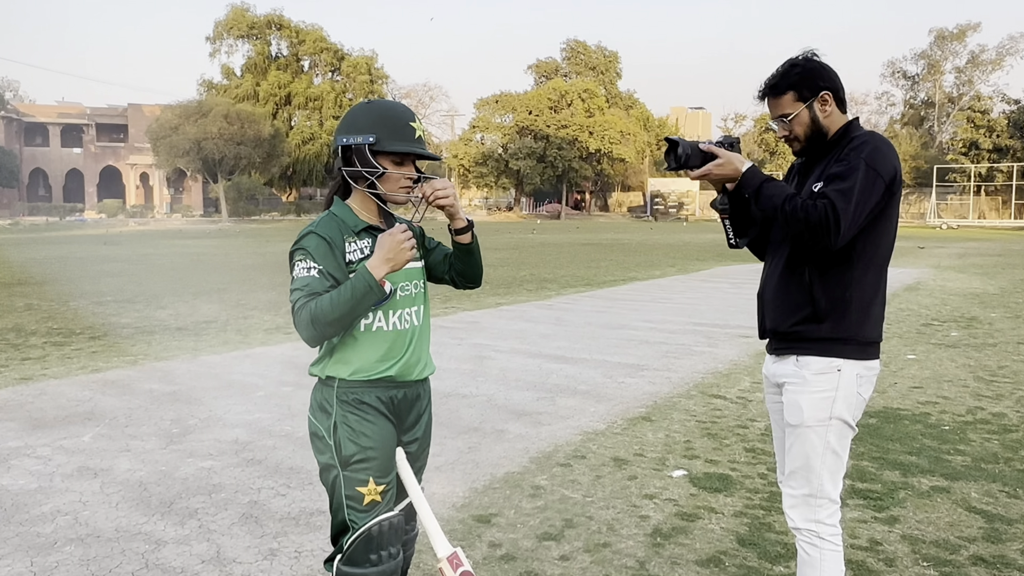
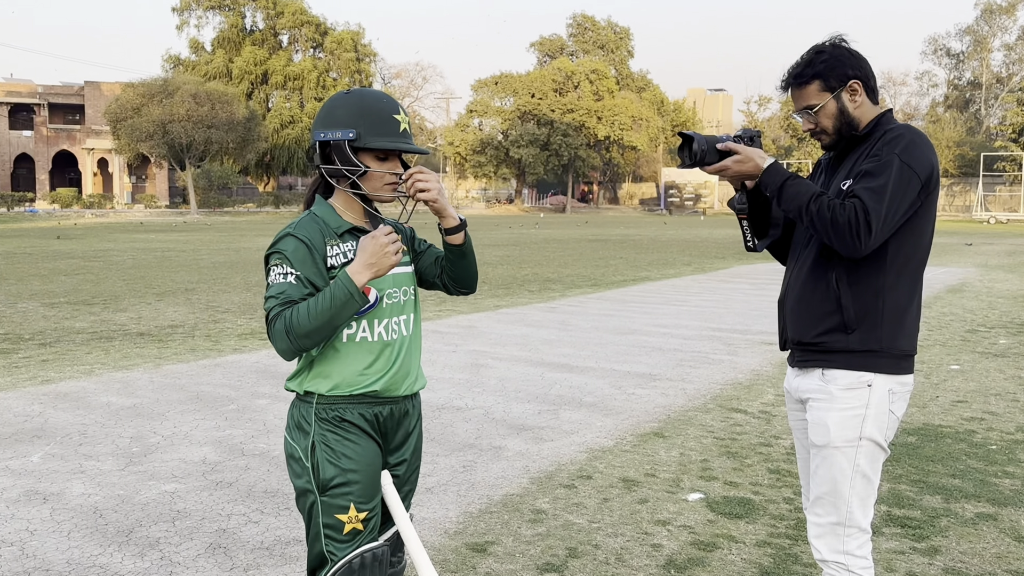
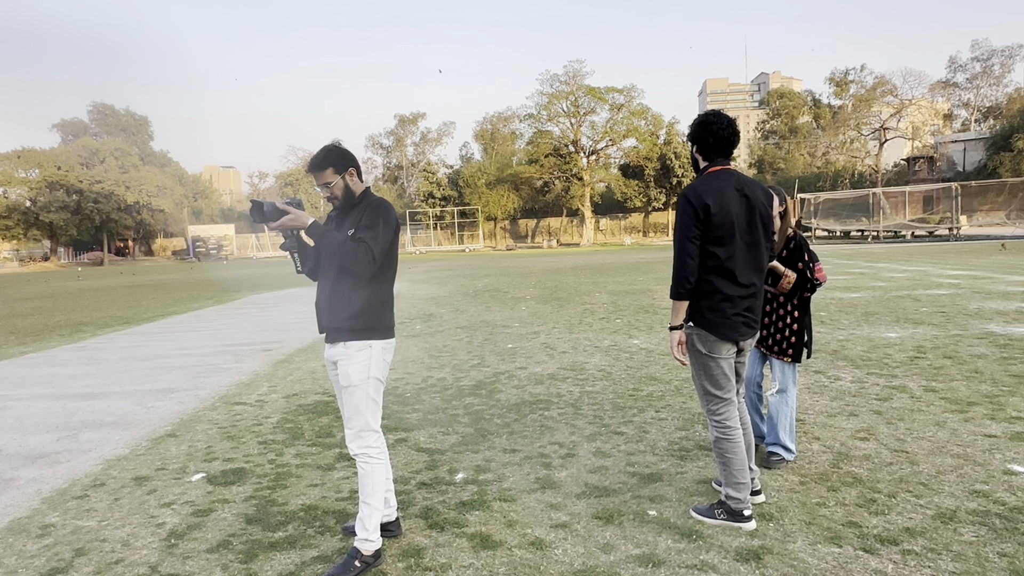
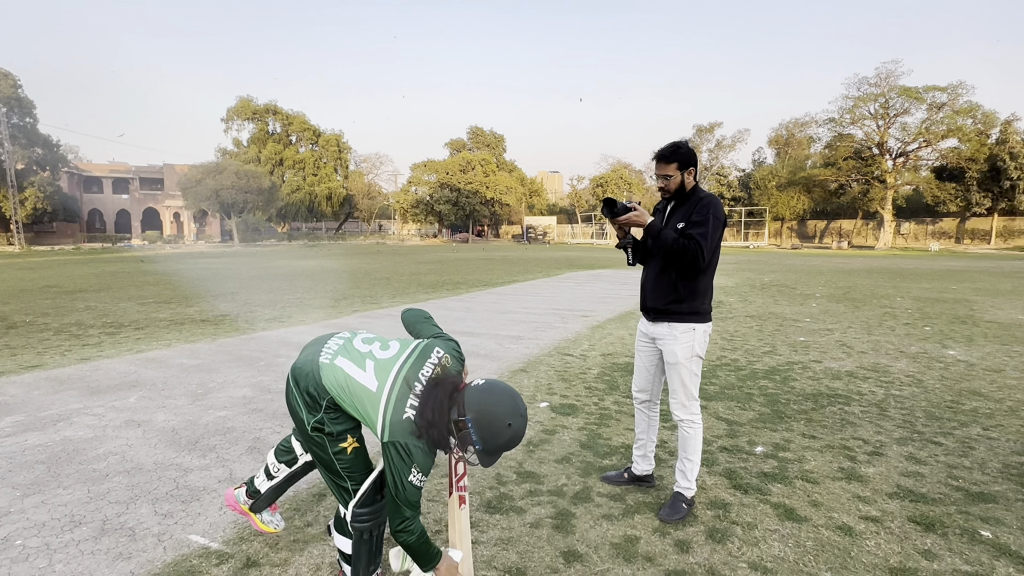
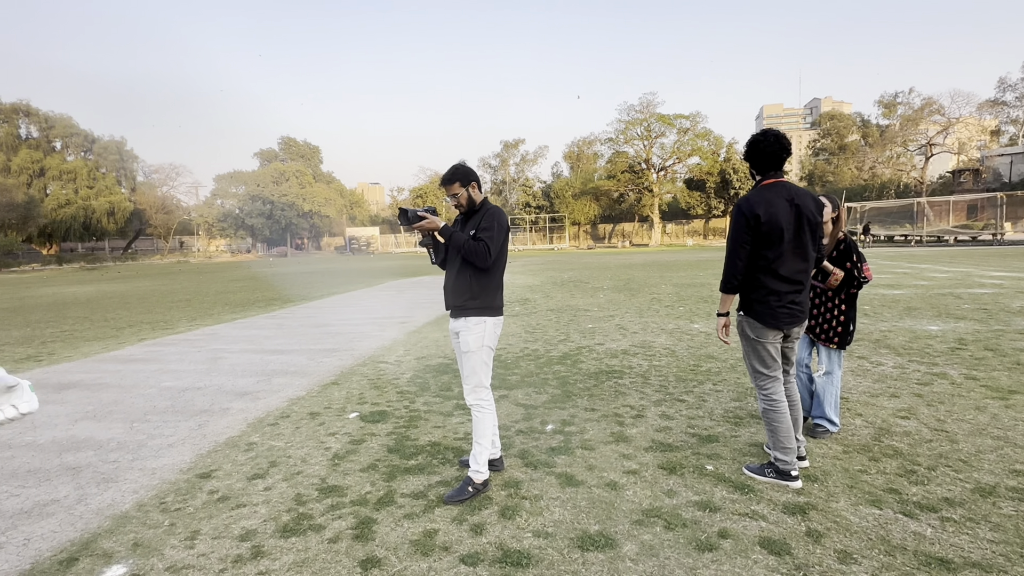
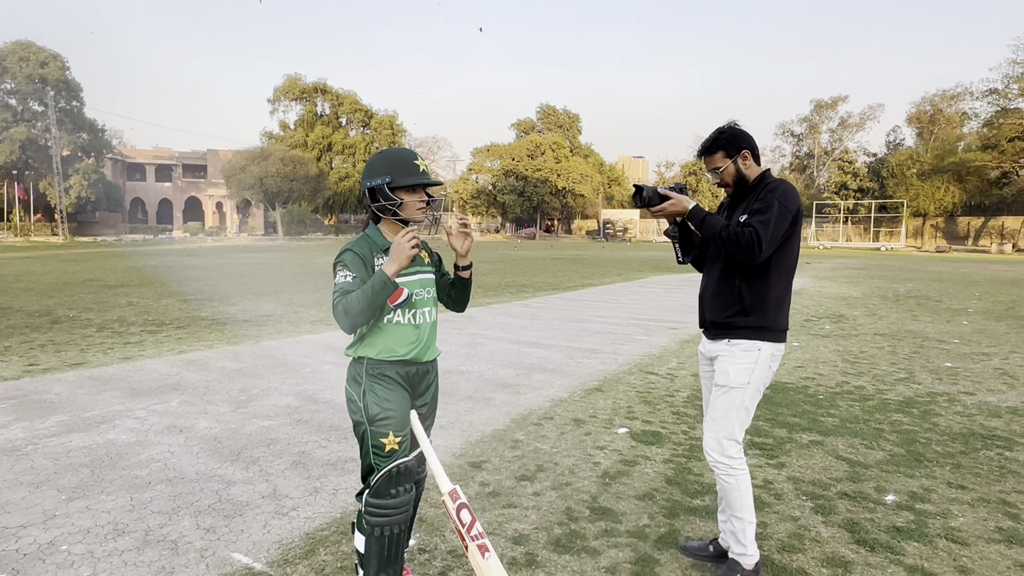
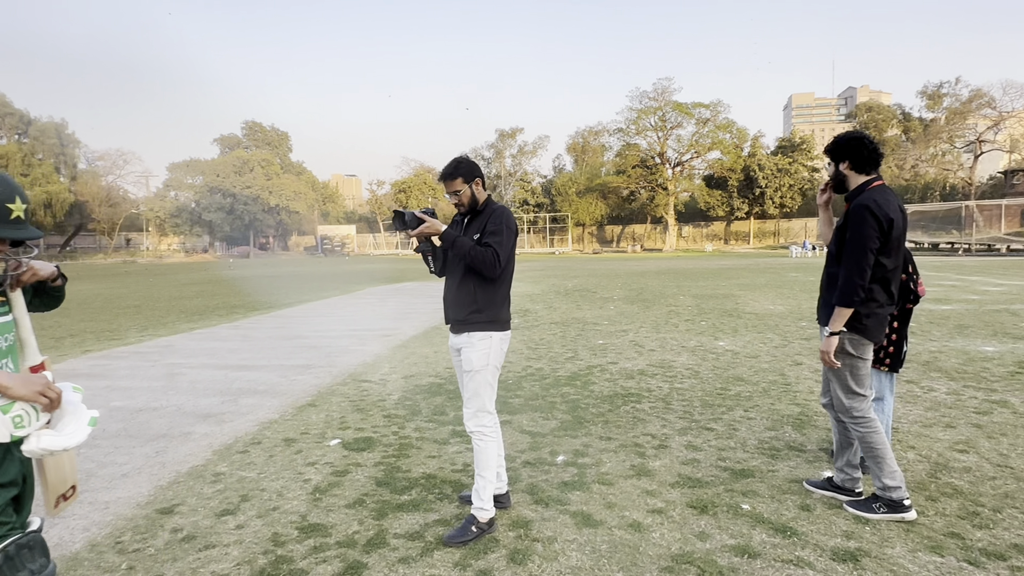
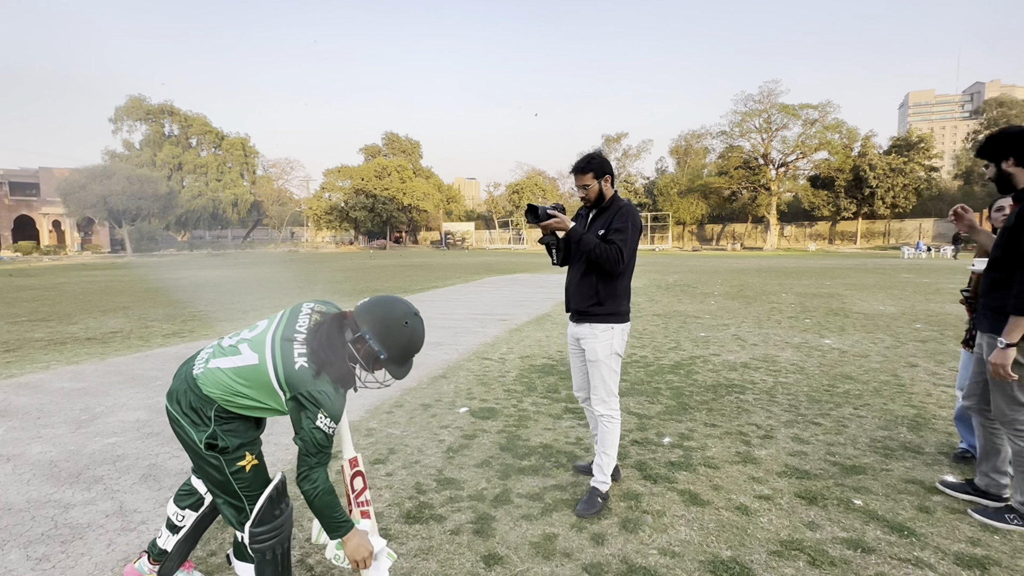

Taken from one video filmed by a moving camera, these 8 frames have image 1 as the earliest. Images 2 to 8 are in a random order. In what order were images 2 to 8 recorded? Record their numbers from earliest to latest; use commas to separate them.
2, 6, 4, 8, 7, 3, 5
